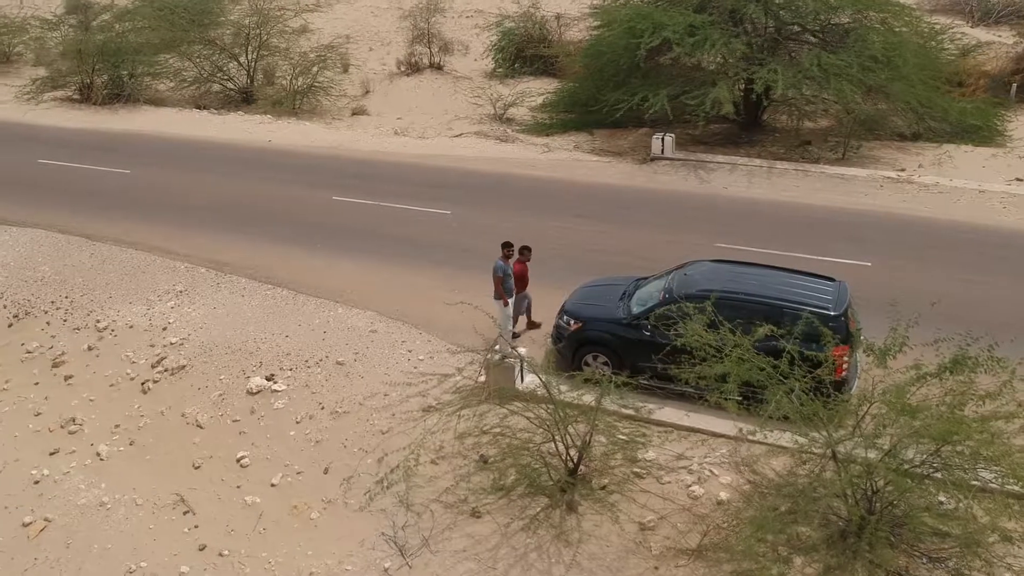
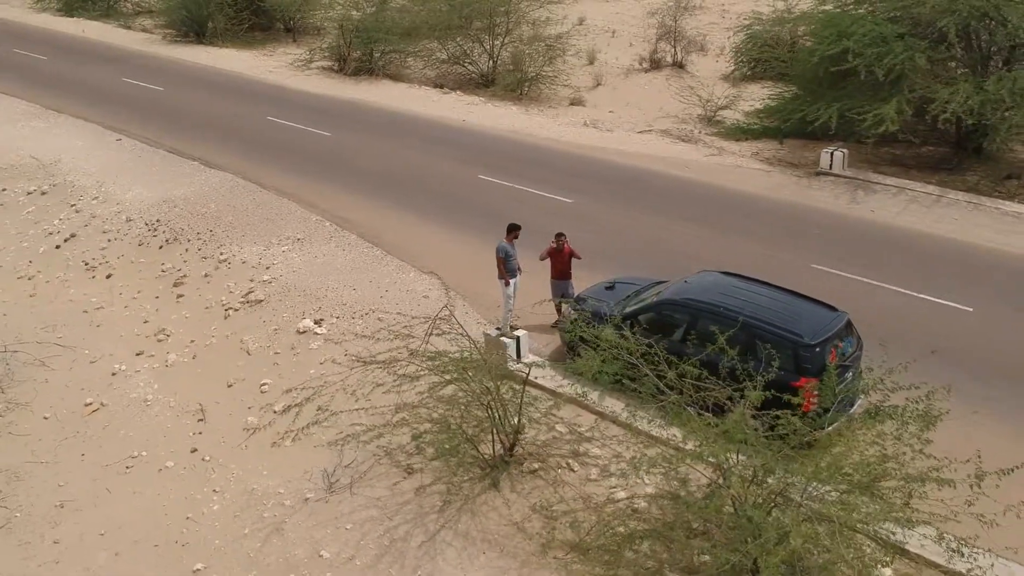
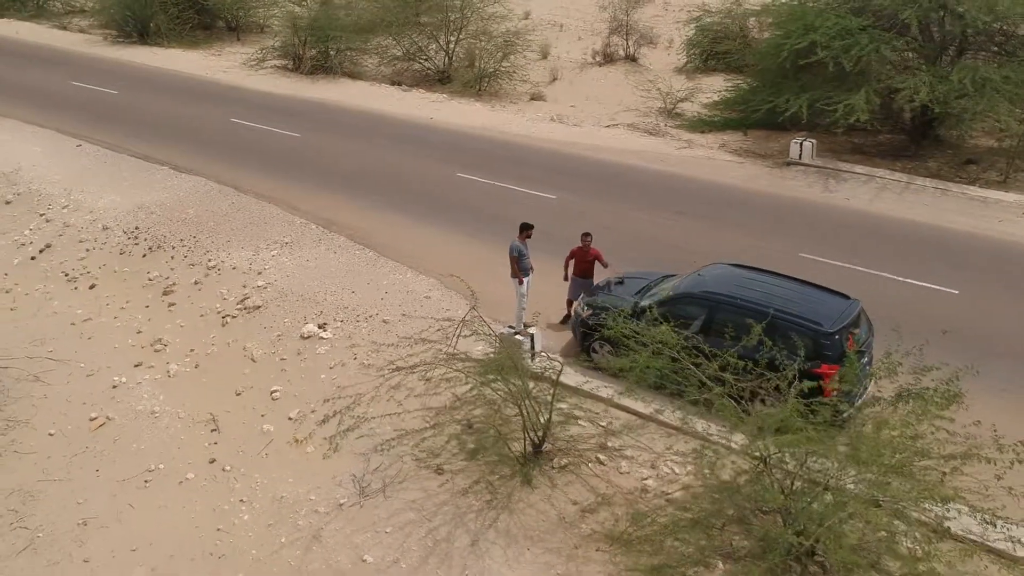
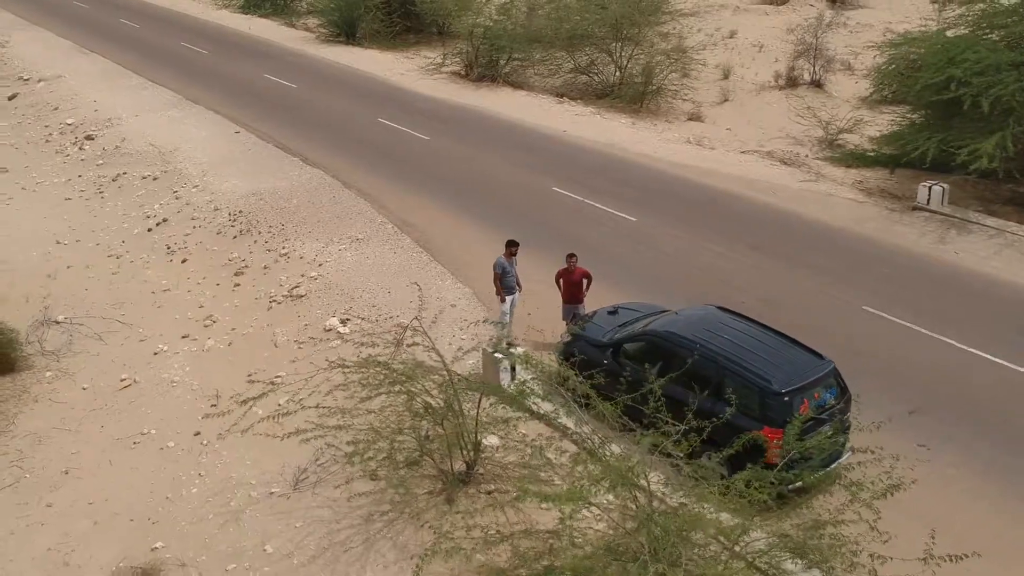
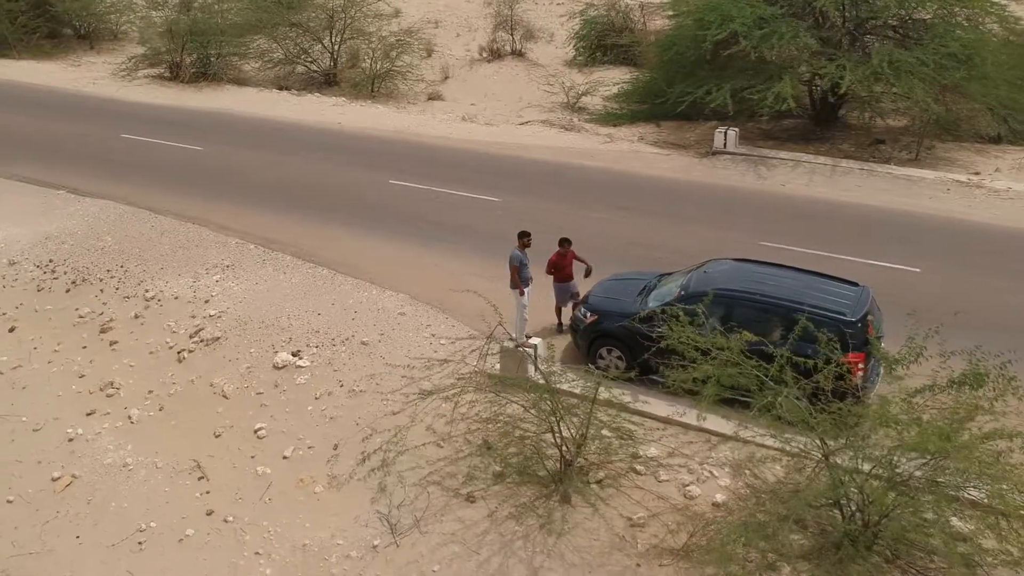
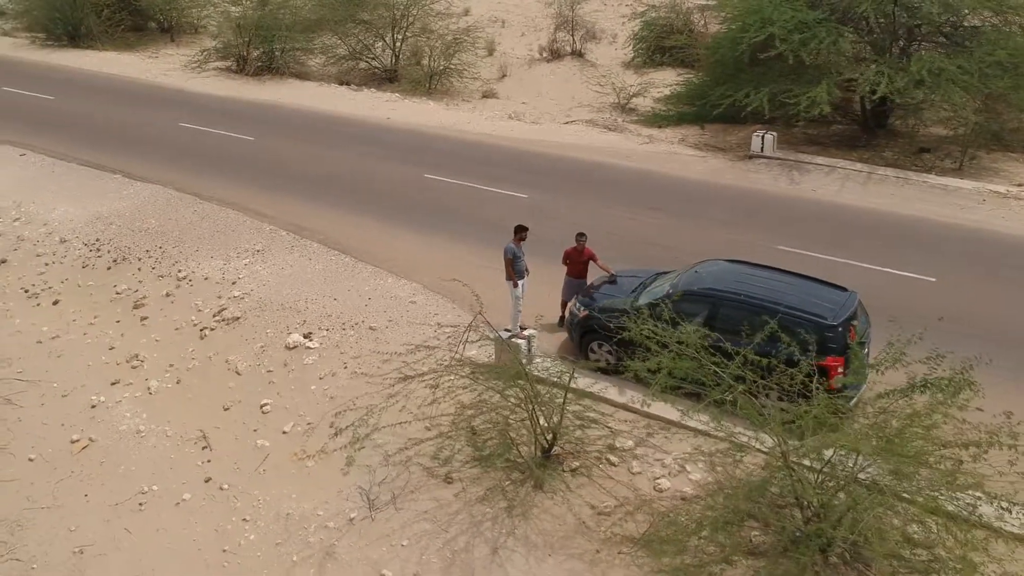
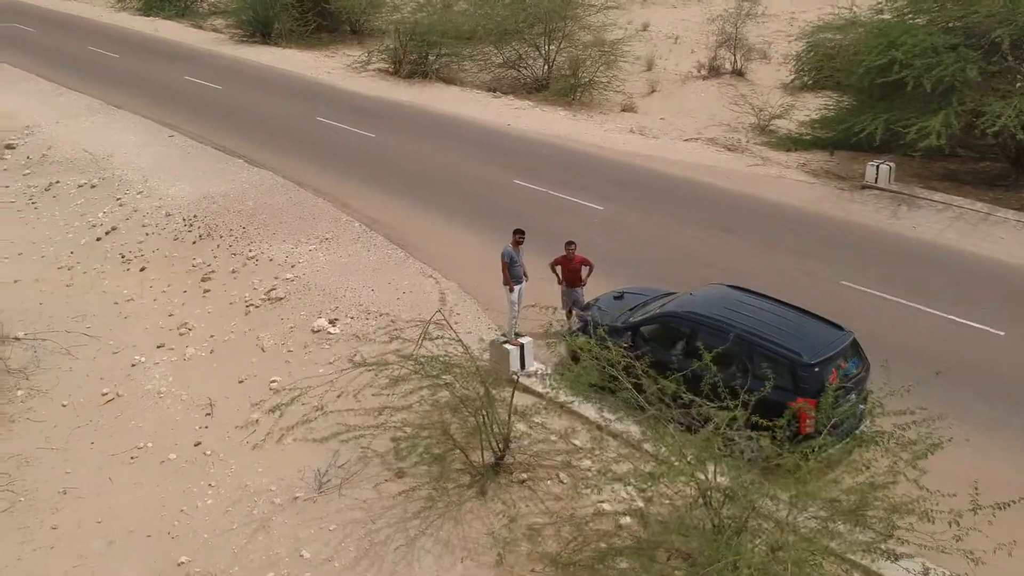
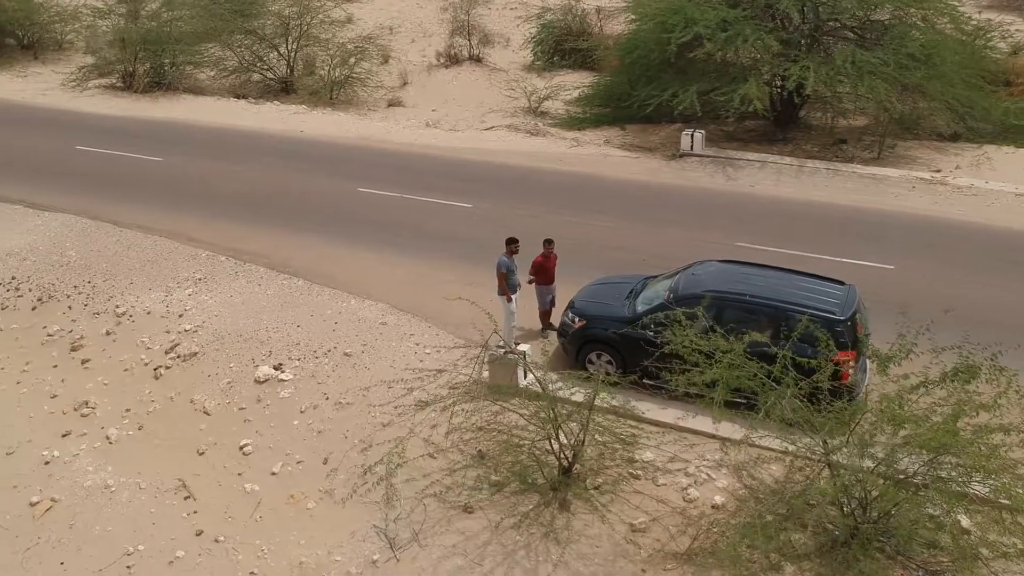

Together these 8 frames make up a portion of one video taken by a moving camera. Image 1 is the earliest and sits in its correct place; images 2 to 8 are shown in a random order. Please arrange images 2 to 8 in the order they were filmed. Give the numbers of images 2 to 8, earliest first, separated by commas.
8, 5, 6, 3, 2, 7, 4
